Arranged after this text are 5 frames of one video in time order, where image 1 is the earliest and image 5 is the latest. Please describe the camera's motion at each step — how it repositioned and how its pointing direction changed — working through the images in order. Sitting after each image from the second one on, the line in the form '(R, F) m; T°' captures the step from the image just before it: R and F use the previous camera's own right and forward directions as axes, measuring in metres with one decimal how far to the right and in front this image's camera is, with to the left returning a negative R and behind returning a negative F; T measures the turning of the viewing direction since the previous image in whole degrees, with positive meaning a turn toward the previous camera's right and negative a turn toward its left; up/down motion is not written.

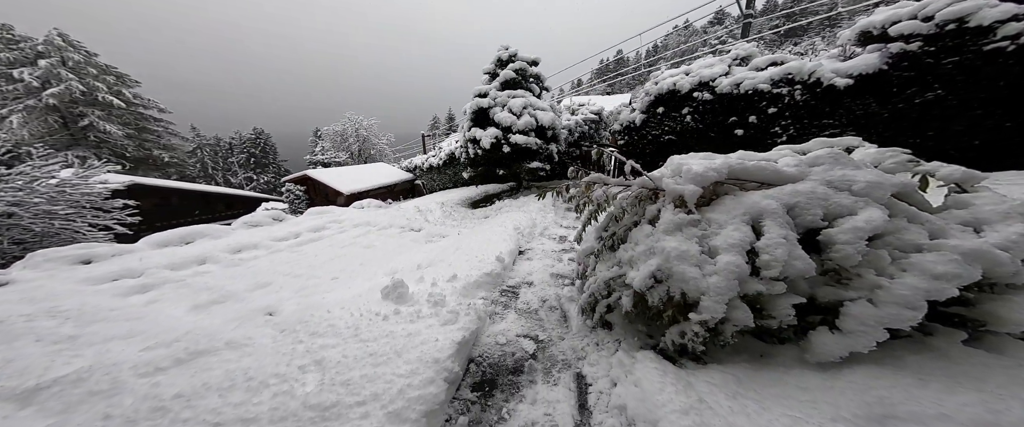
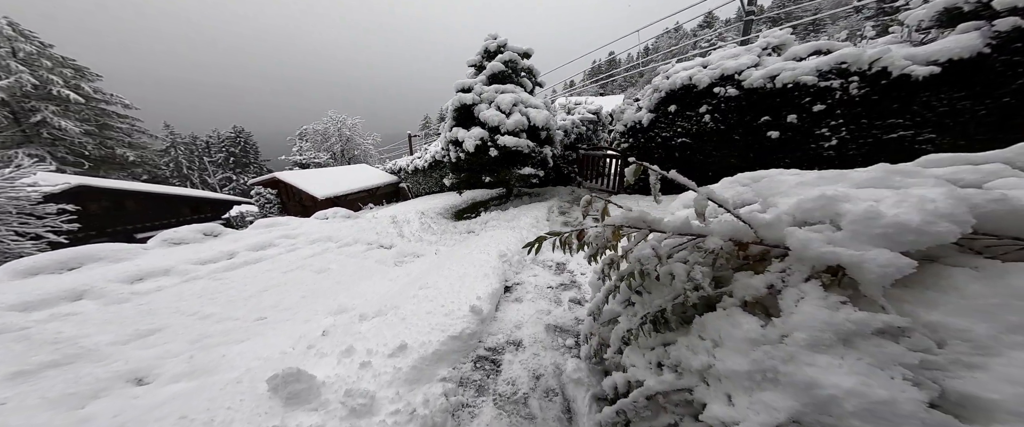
(+0.1, +1.1) m; +1°
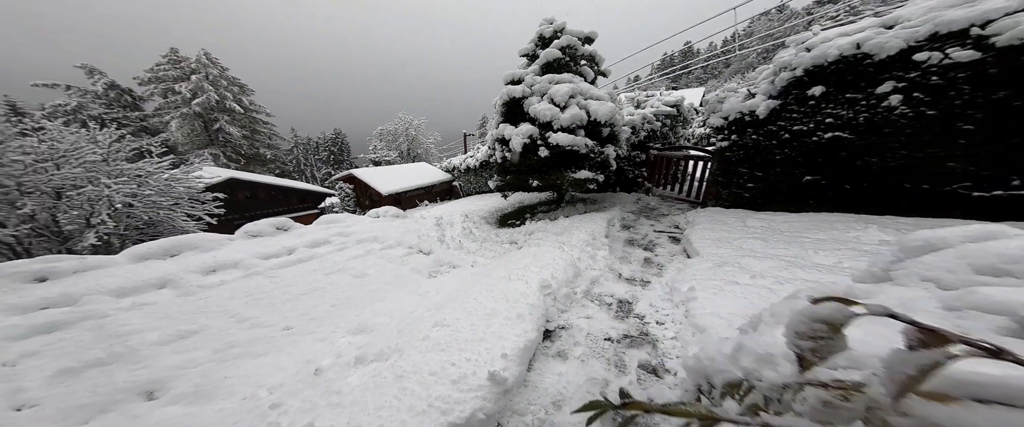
(+0.1, +0.9) m; -13°
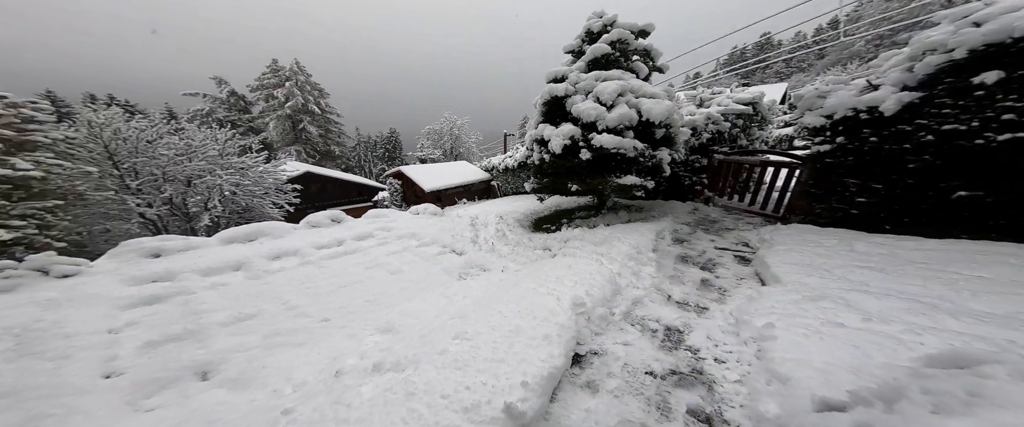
(+0.1, +0.2) m; -8°
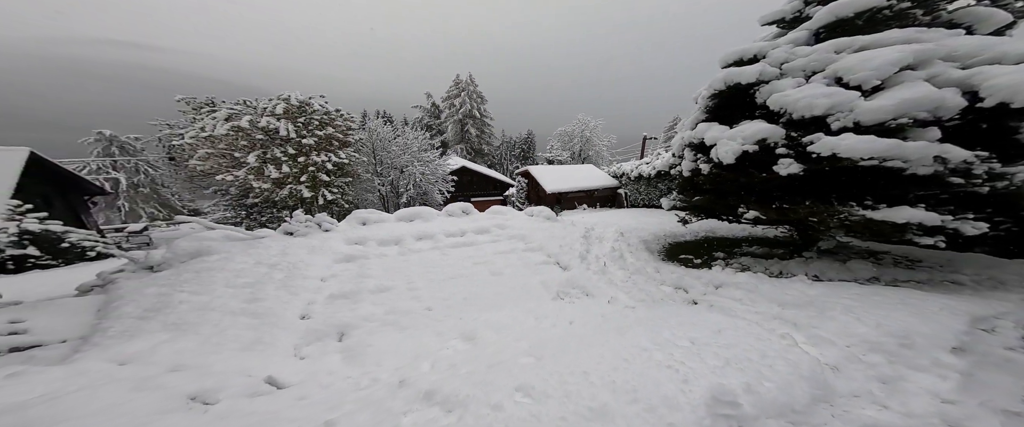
(+0.1, +0.6) m; -24°
